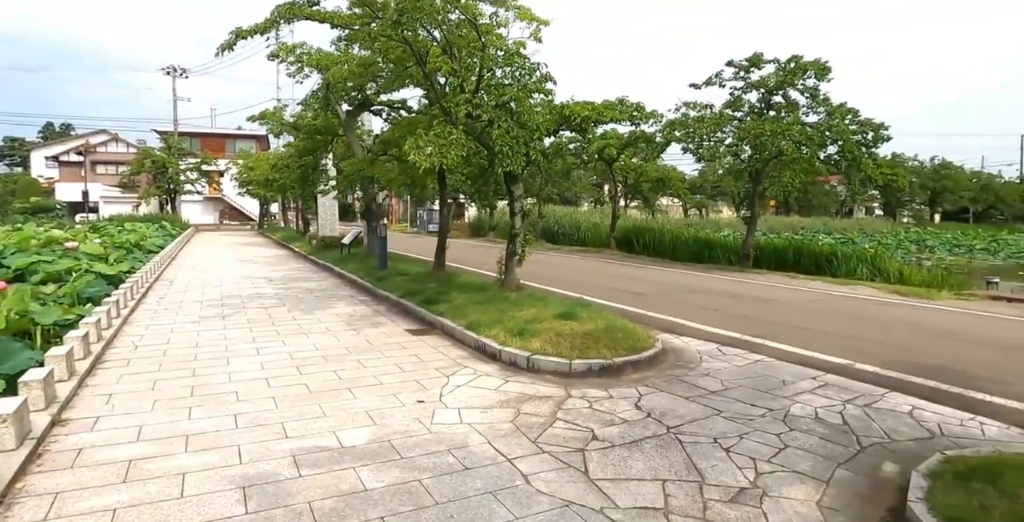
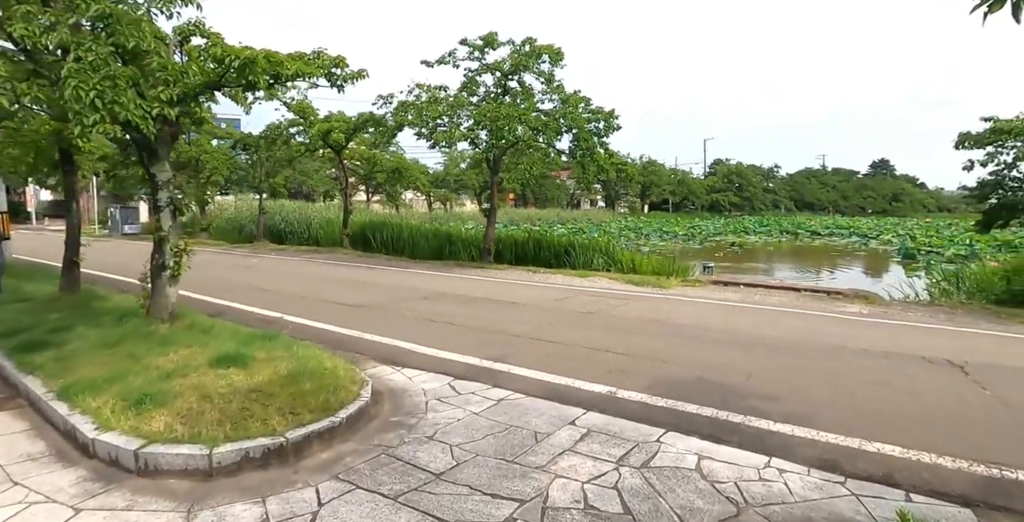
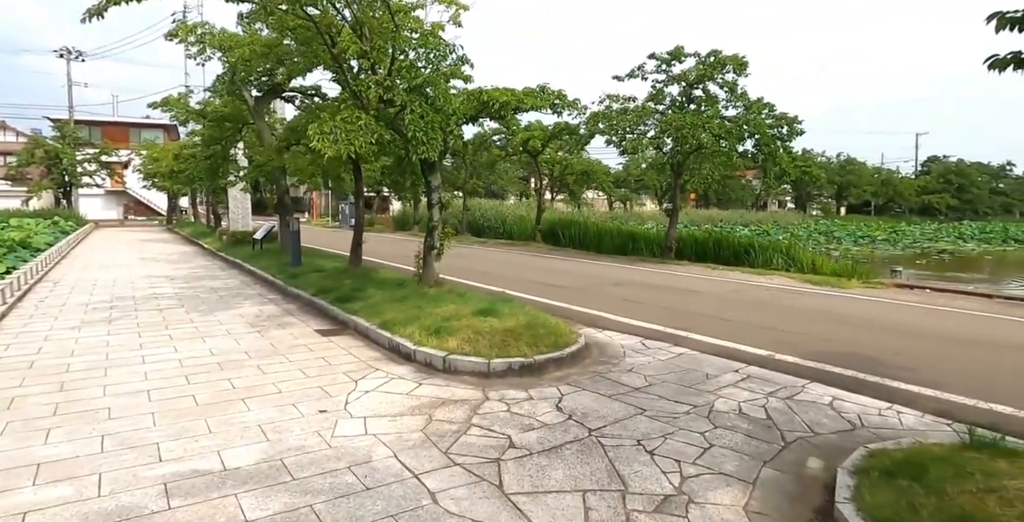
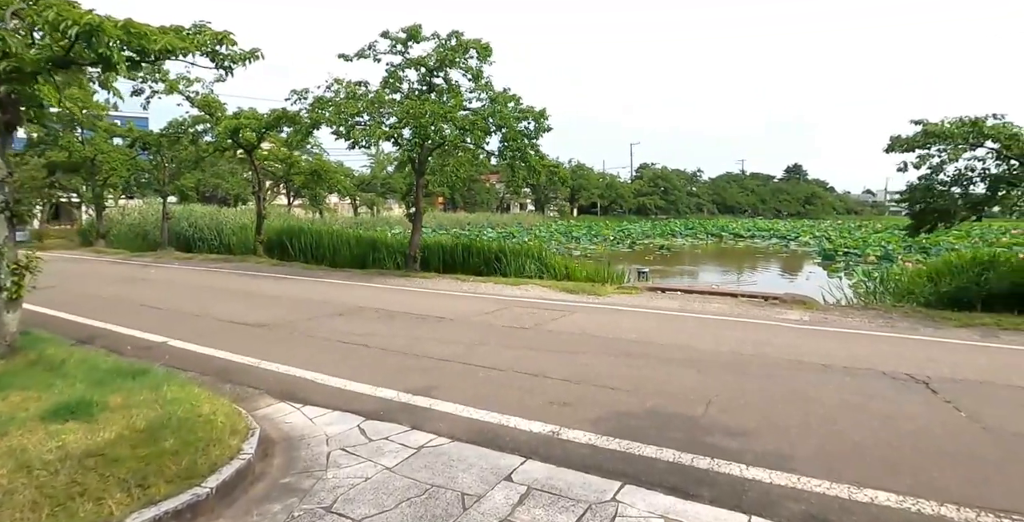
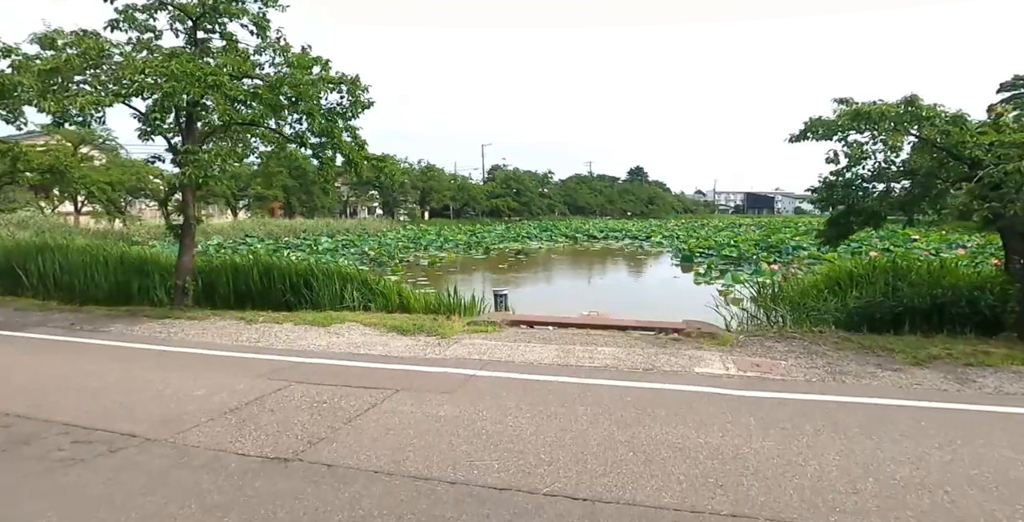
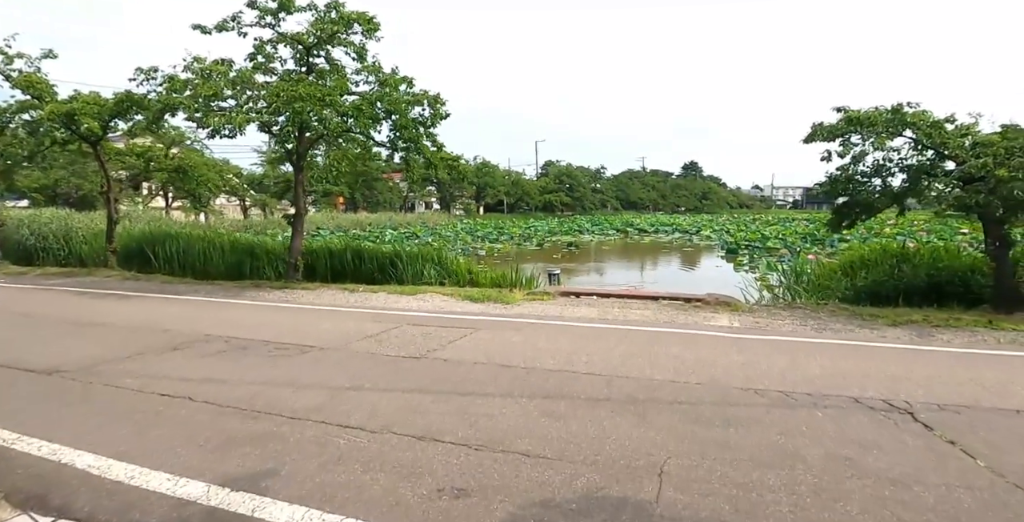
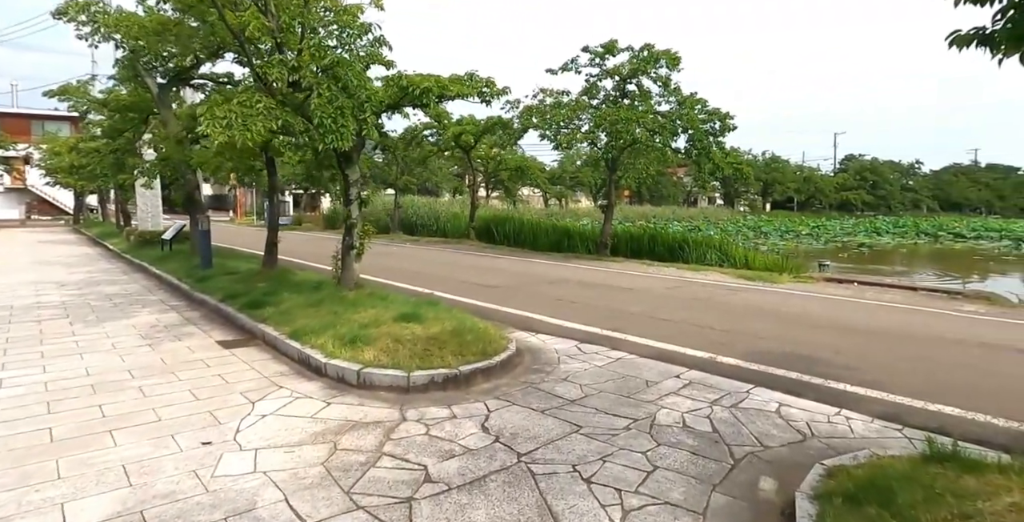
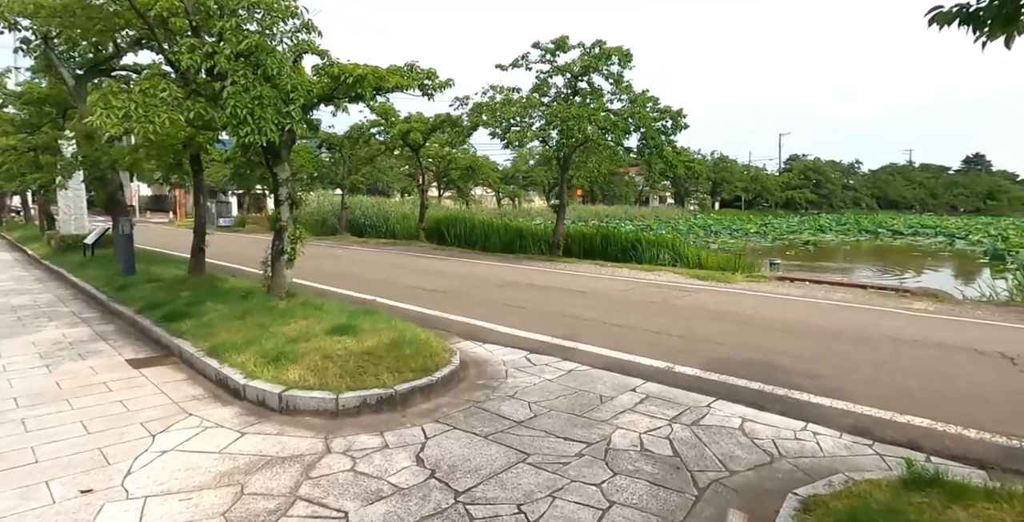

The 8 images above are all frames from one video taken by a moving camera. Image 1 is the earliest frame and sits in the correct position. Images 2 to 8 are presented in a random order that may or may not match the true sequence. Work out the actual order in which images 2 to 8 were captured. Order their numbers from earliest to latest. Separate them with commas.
3, 7, 8, 2, 4, 6, 5
